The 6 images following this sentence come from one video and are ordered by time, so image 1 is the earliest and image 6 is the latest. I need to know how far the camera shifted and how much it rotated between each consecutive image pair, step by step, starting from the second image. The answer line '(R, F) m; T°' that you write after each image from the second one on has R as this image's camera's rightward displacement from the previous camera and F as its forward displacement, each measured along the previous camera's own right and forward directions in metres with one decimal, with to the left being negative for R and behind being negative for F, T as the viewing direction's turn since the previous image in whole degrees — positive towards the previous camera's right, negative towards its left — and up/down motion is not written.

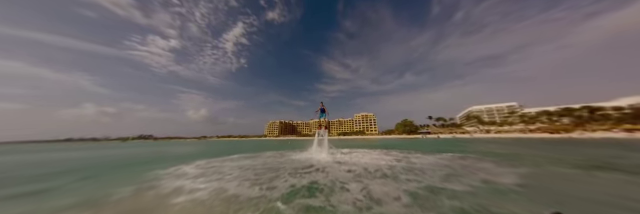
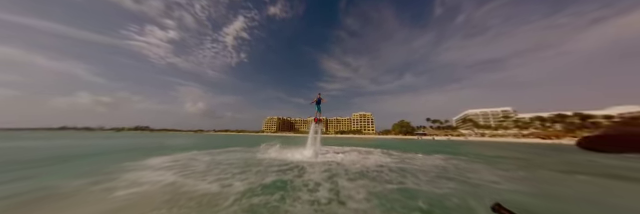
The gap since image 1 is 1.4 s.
(+2.8, +1.3) m; +1°
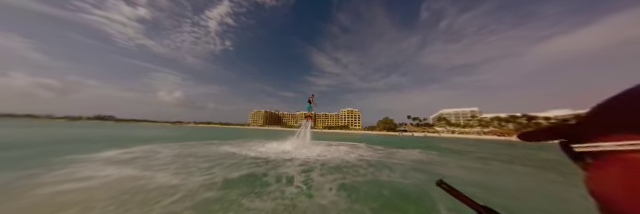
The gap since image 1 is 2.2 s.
(+1.2, +0.5) m; +5°
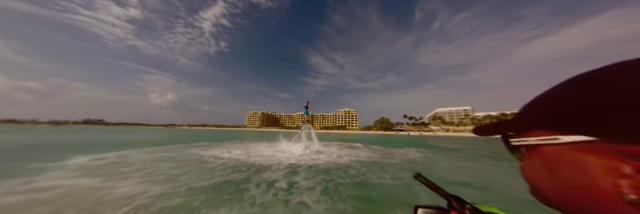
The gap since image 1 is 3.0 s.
(+1.1, +0.5) m; +1°
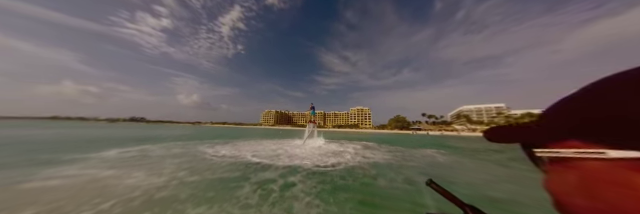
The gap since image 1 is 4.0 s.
(+1.3, +0.7) m; -5°
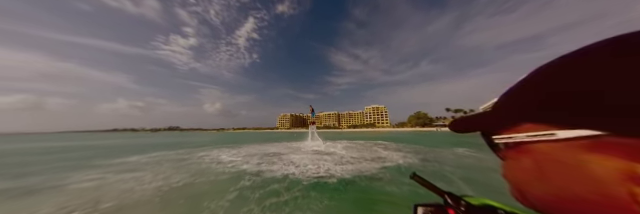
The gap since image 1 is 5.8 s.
(+2.9, +0.5) m; -6°
